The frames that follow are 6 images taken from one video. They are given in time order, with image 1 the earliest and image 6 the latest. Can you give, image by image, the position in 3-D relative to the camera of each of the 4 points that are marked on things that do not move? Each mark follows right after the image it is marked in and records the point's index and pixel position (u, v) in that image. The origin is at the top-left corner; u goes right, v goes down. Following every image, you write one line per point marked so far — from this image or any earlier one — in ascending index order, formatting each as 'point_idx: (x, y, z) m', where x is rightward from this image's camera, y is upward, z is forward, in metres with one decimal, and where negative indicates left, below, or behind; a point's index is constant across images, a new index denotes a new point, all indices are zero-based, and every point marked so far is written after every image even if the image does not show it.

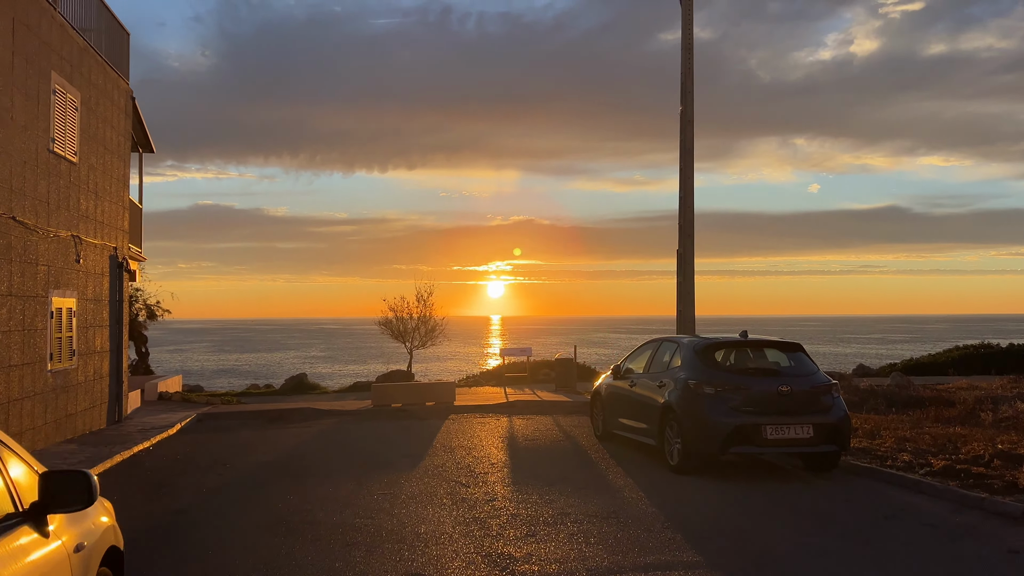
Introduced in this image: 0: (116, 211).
0: (-7.3, +1.4, +14.4) m
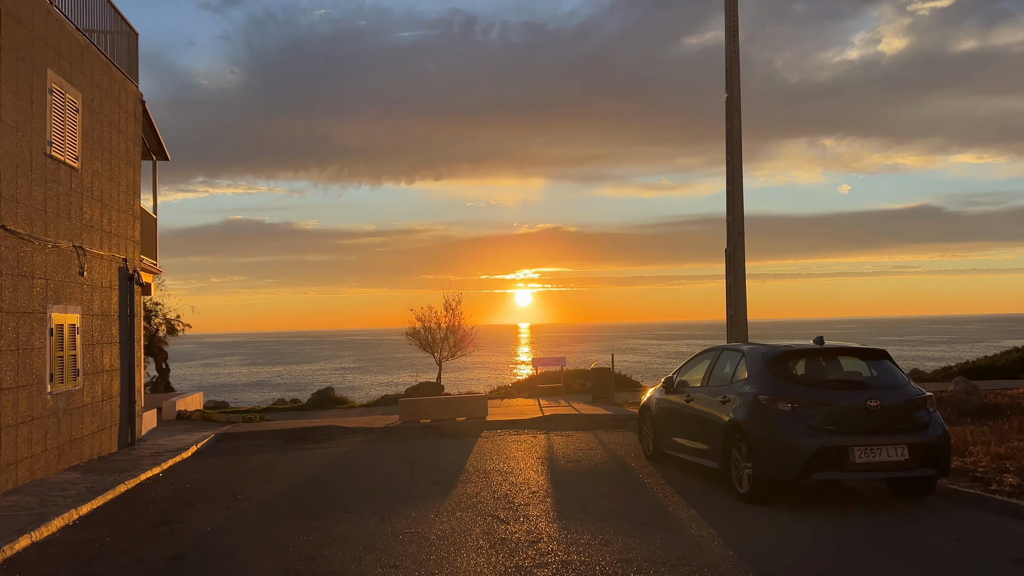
0: (-6.7, +1.2, +13.6) m
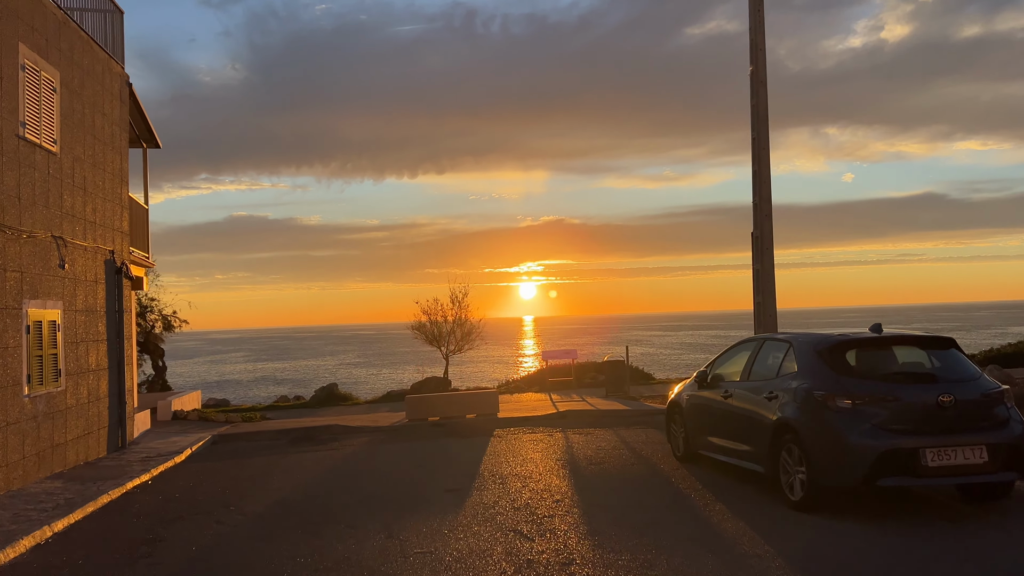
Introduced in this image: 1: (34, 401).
0: (-6.5, +1.3, +12.8) m
1: (-6.0, -1.4, +9.8) m
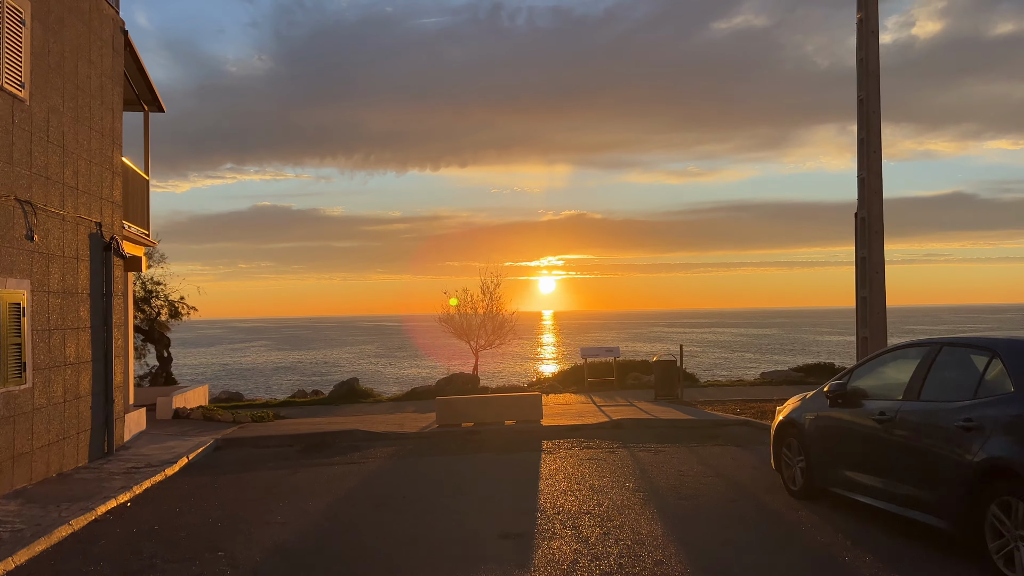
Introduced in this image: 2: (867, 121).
0: (-5.7, +1.6, +10.9) m
1: (-5.3, -1.1, +7.9) m
2: (+4.9, +2.3, +10.8) m
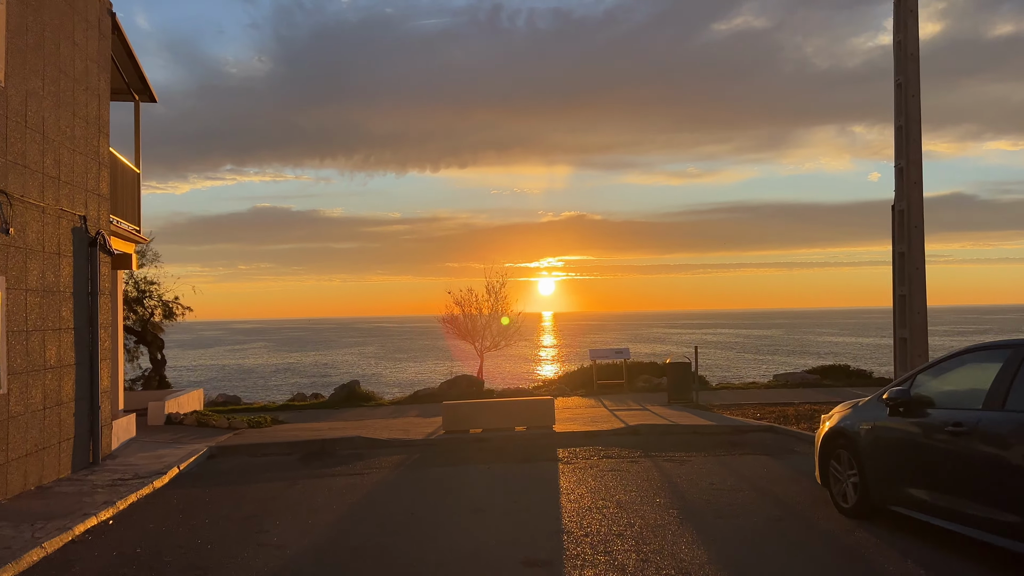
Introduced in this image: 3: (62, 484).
0: (-5.6, +1.6, +10.2) m
1: (-5.1, -1.1, +7.2) m
2: (+5.1, +2.3, +10.1) m
3: (-5.1, -2.2, +8.9) m
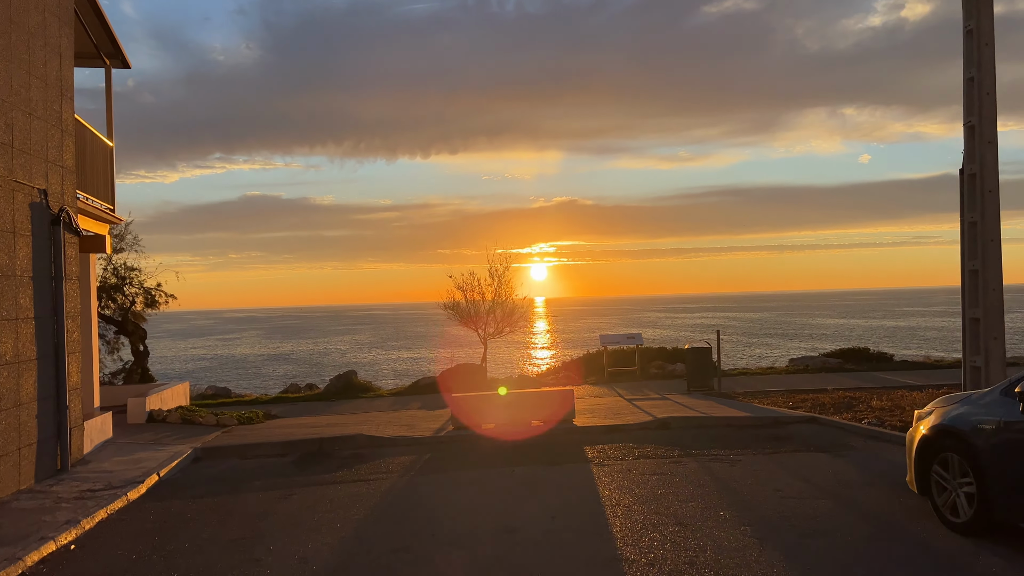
0: (-5.3, +1.8, +8.9) m
1: (-4.8, -1.0, +6.0) m
2: (+5.3, +2.6, +8.9) m
3: (-4.8, -2.1, +7.7) m
